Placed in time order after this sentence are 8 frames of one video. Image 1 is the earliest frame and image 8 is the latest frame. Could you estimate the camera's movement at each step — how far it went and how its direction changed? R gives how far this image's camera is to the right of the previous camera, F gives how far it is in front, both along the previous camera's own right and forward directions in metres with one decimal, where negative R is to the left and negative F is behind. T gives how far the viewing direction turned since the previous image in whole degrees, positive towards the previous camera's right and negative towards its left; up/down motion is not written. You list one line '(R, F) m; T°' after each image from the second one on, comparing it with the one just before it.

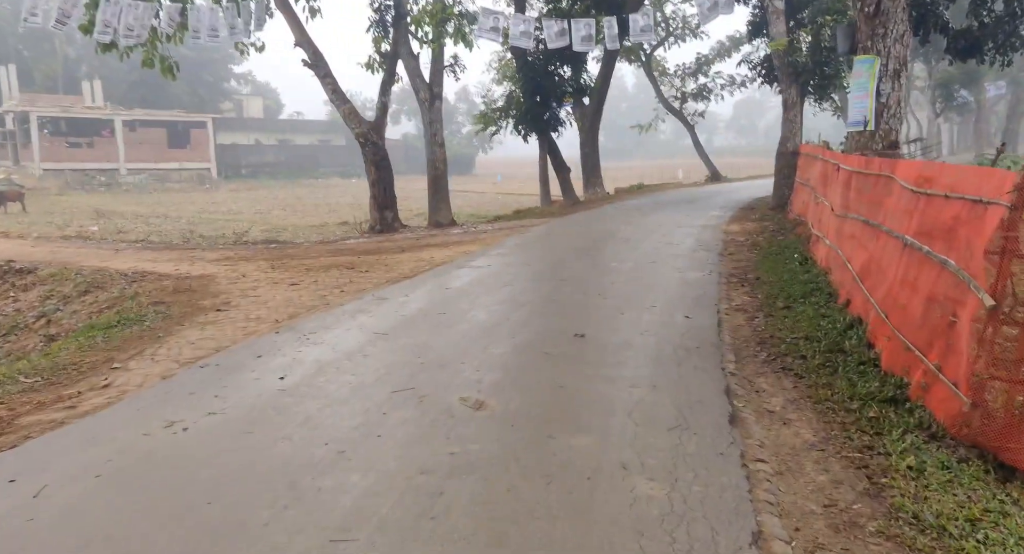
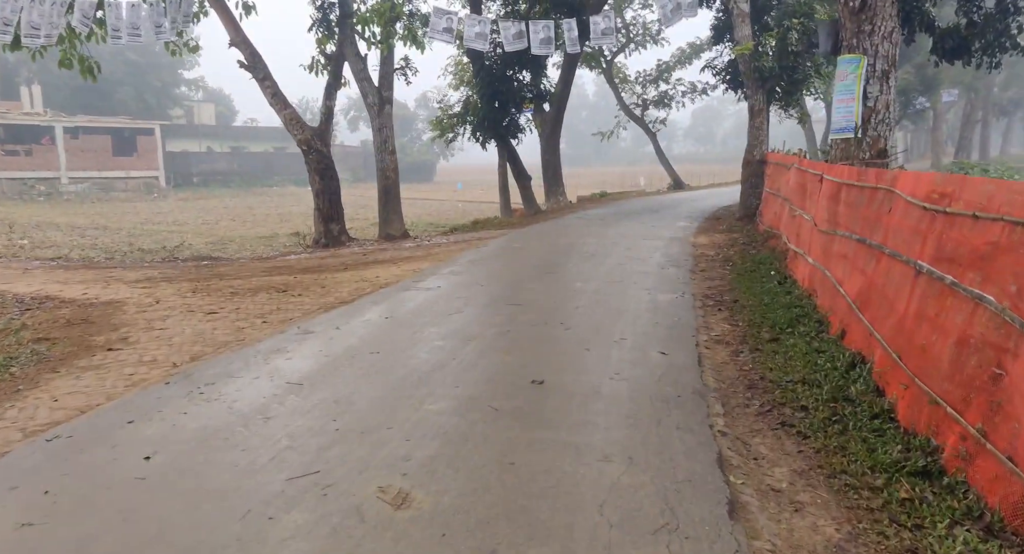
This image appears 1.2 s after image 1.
(+0.1, +1.0) m; +3°
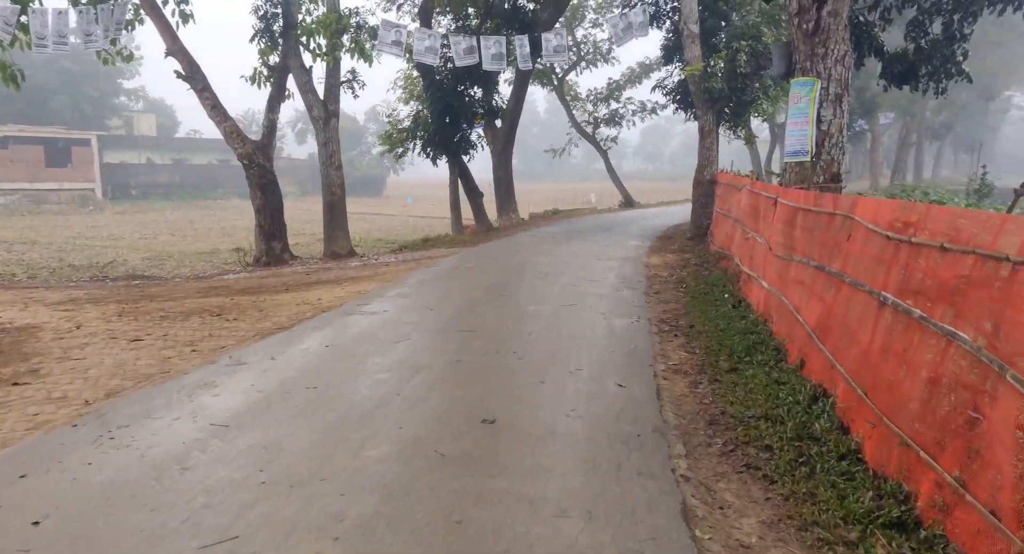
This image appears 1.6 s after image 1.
(0.0, +0.3) m; +3°
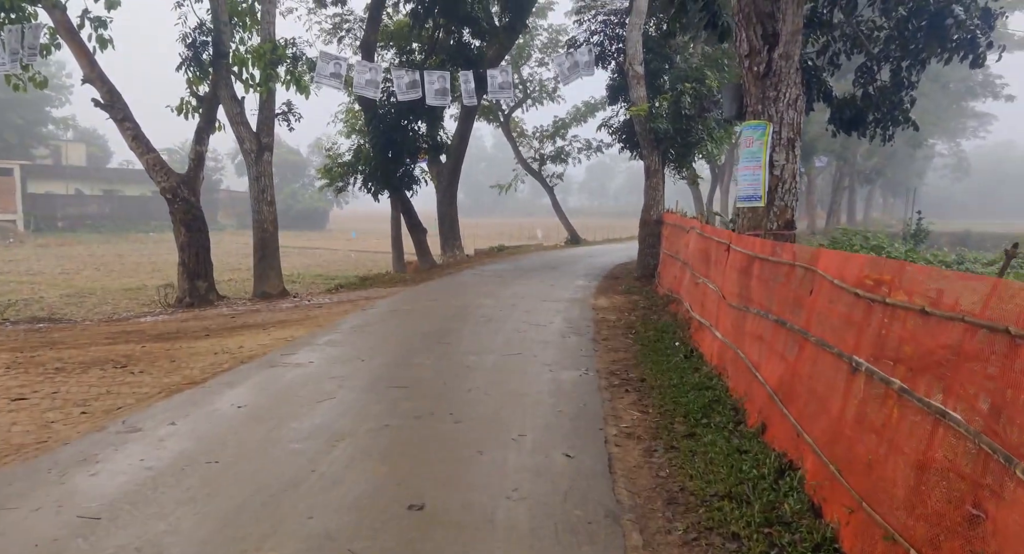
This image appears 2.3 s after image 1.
(+0.1, +0.6) m; +4°
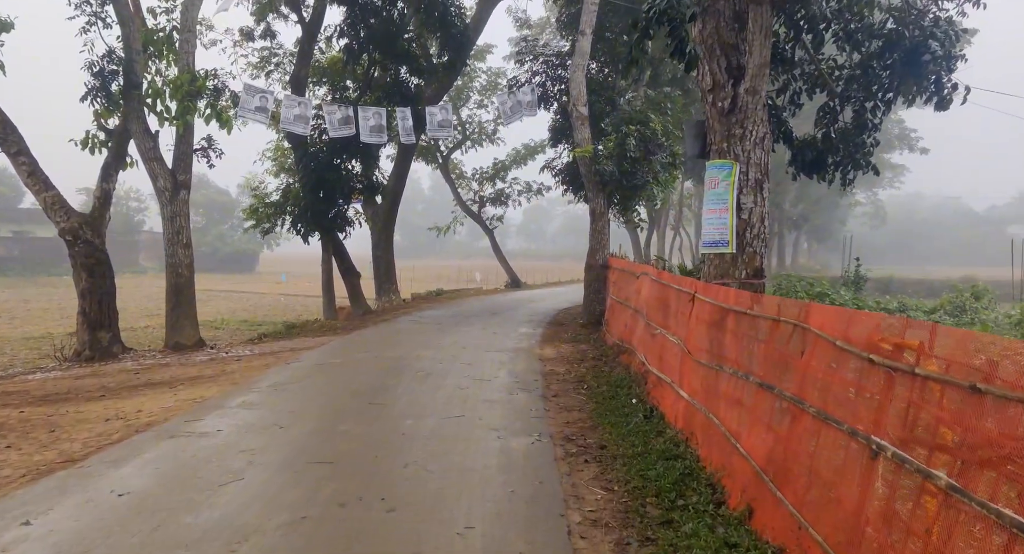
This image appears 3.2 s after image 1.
(0.0, +0.9) m; +4°
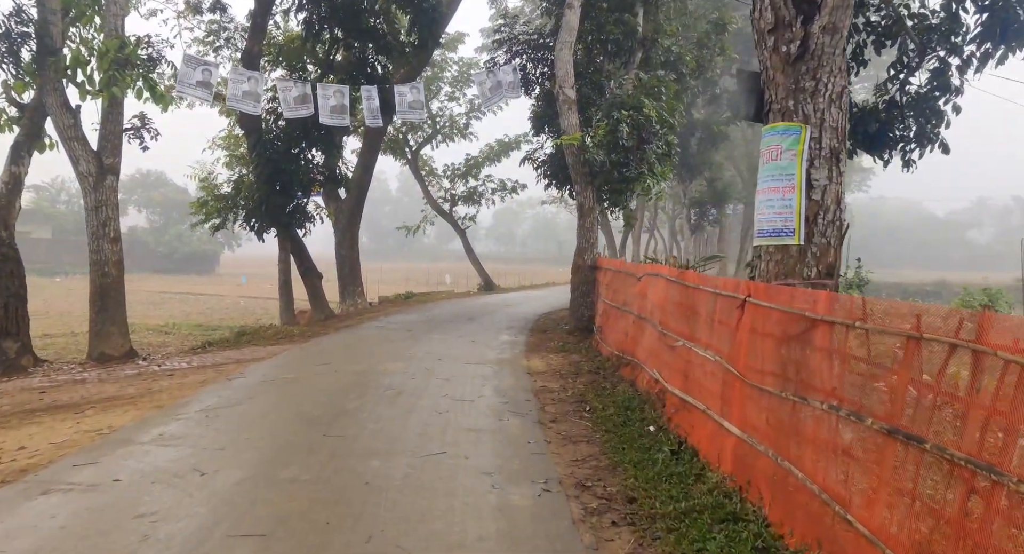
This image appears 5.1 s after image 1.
(-0.2, +1.8) m; +2°
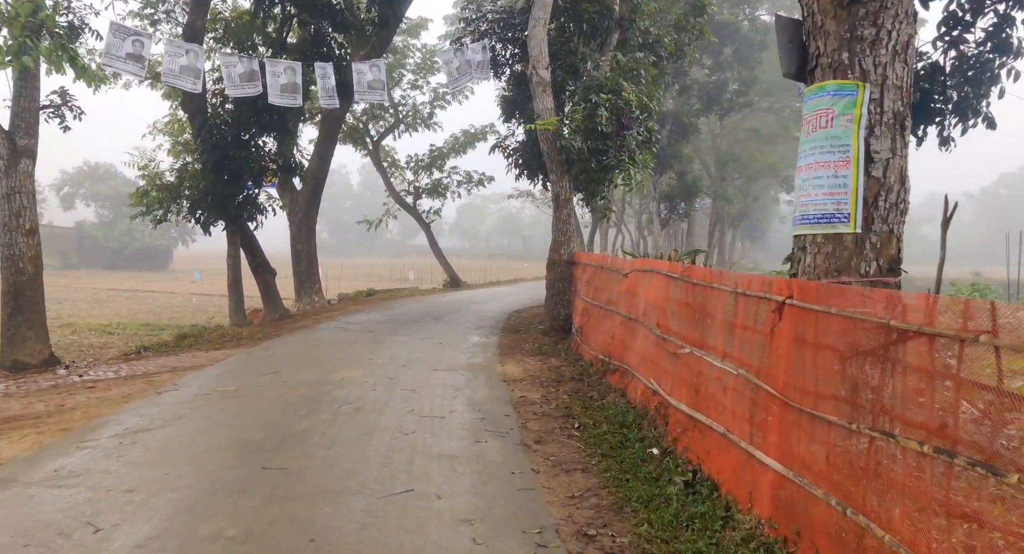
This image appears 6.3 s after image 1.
(-0.1, +1.2) m; +3°
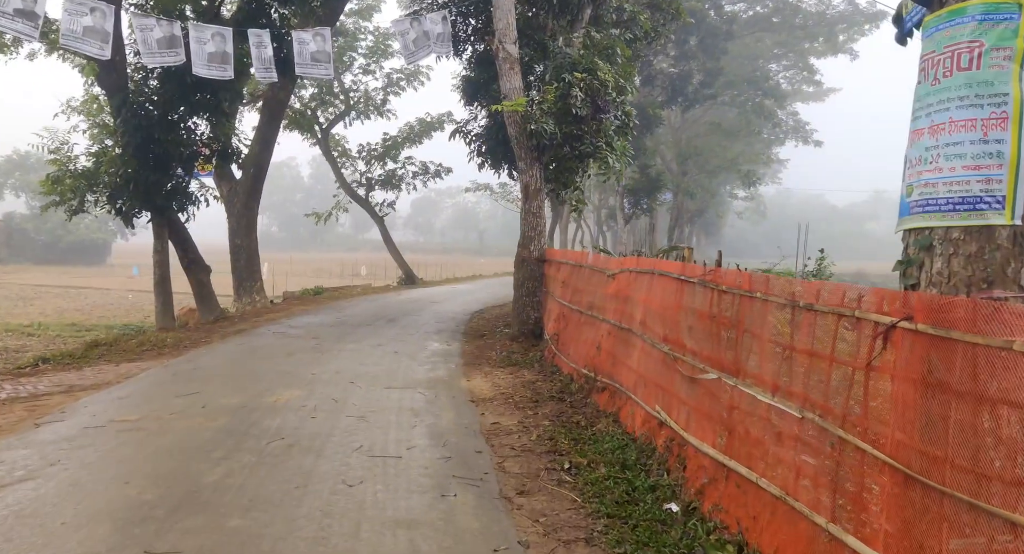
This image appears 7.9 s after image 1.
(-0.1, +1.5) m; +3°
